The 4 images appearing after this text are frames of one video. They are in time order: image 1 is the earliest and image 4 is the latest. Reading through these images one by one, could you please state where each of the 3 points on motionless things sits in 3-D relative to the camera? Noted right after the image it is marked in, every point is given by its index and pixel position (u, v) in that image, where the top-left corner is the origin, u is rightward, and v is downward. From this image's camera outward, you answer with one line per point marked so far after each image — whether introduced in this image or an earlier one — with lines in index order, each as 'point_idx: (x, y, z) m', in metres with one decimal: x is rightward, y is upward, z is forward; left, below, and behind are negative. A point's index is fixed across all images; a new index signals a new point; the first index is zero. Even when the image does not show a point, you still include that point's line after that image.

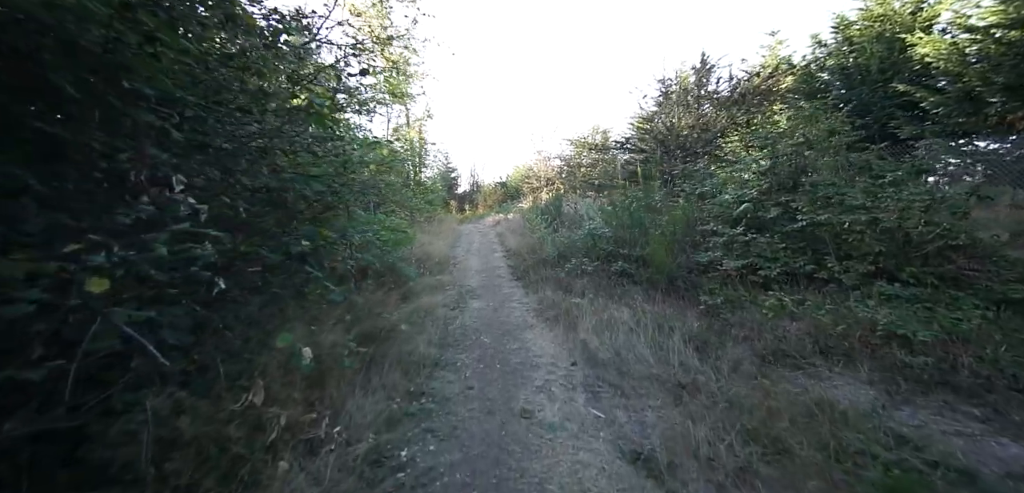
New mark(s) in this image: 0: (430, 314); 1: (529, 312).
0: (-0.9, -0.7, +4.0) m
1: (+0.2, -0.7, +4.2) m
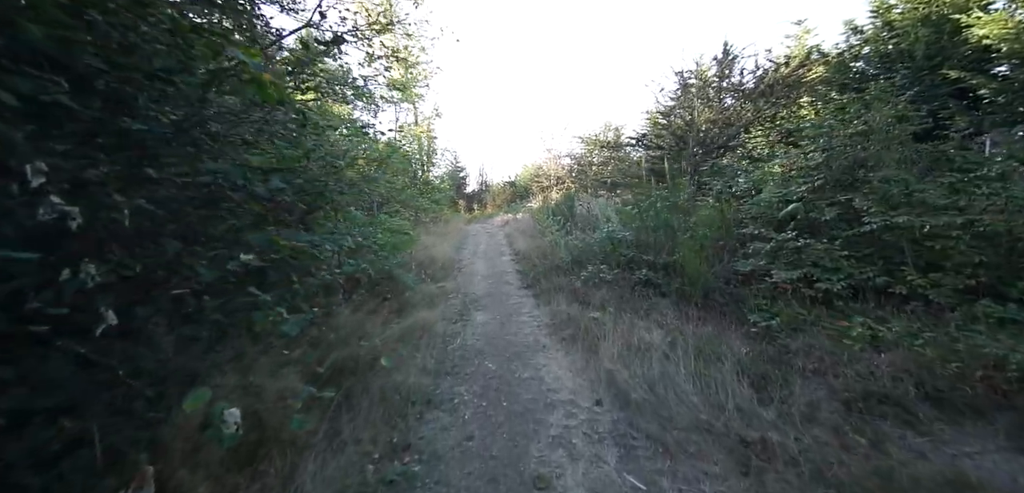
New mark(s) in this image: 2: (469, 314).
0: (-0.8, -0.8, +3.5) m
1: (+0.3, -0.8, +3.7) m
2: (-0.5, -0.8, +4.5) m
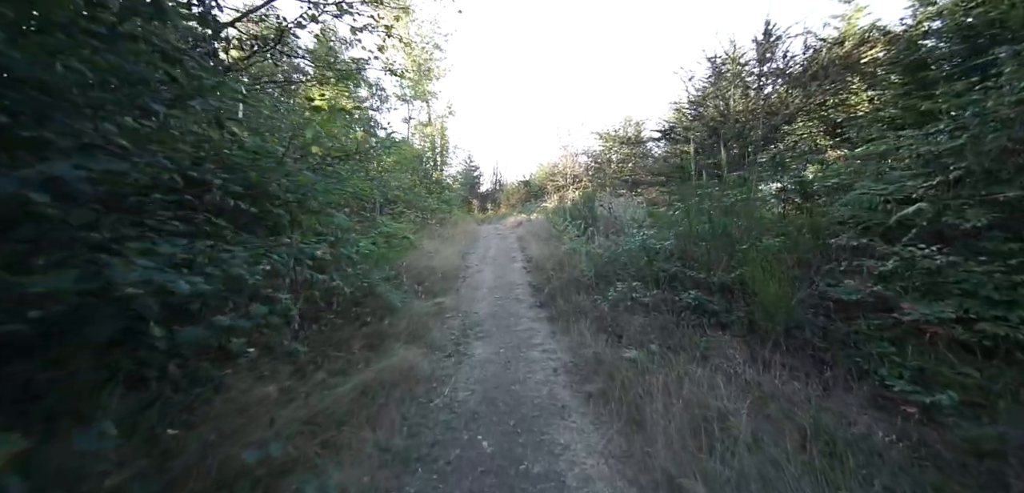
0: (-0.7, -0.9, +2.6) m
1: (+0.3, -0.9, +2.8) m
2: (-0.4, -0.9, +3.6) m
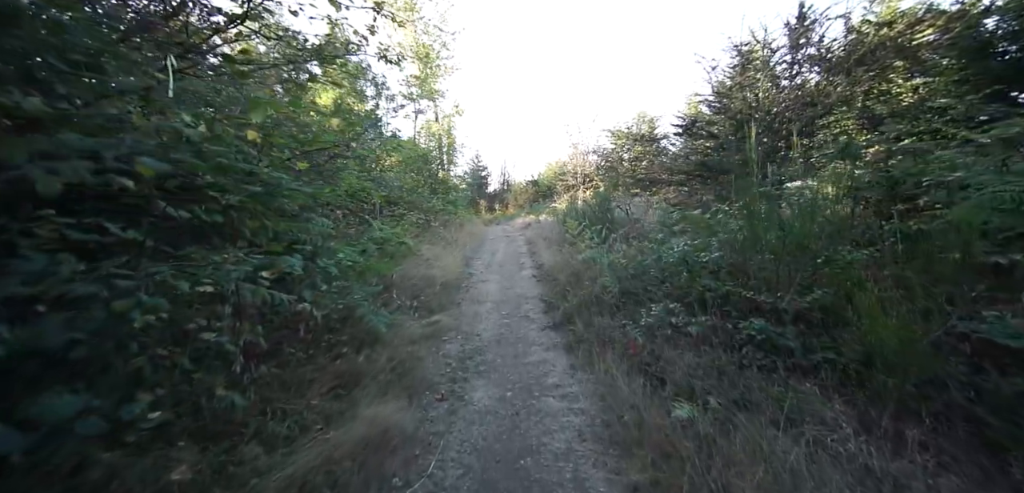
0: (-0.7, -1.0, +1.9) m
1: (+0.4, -1.0, +2.0) m
2: (-0.4, -1.0, +2.9) m
